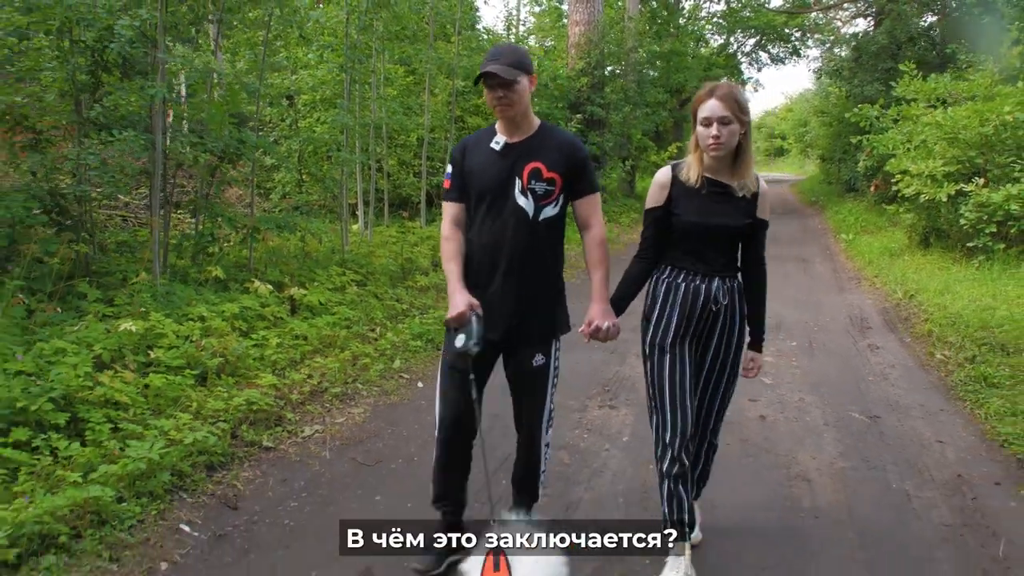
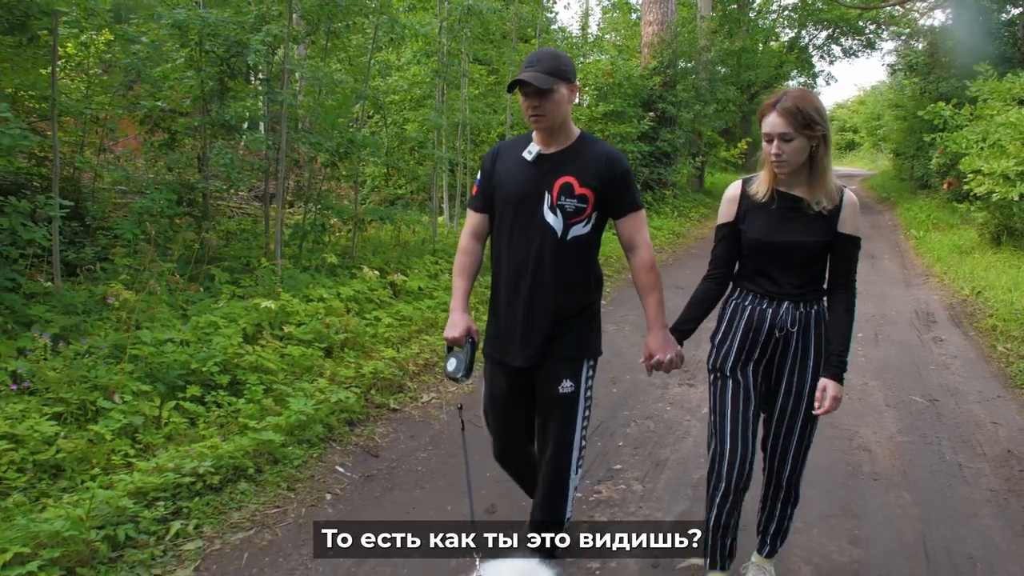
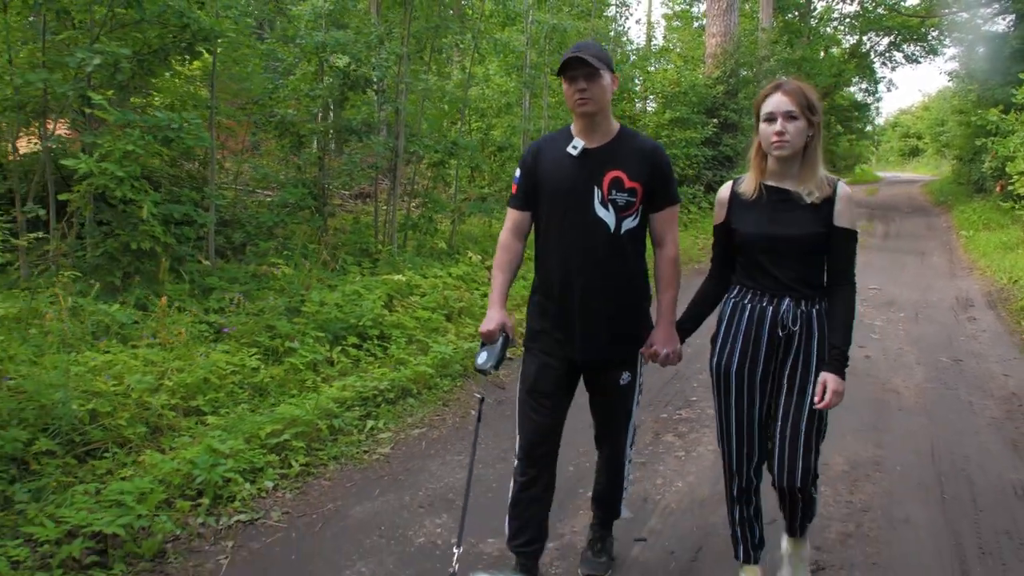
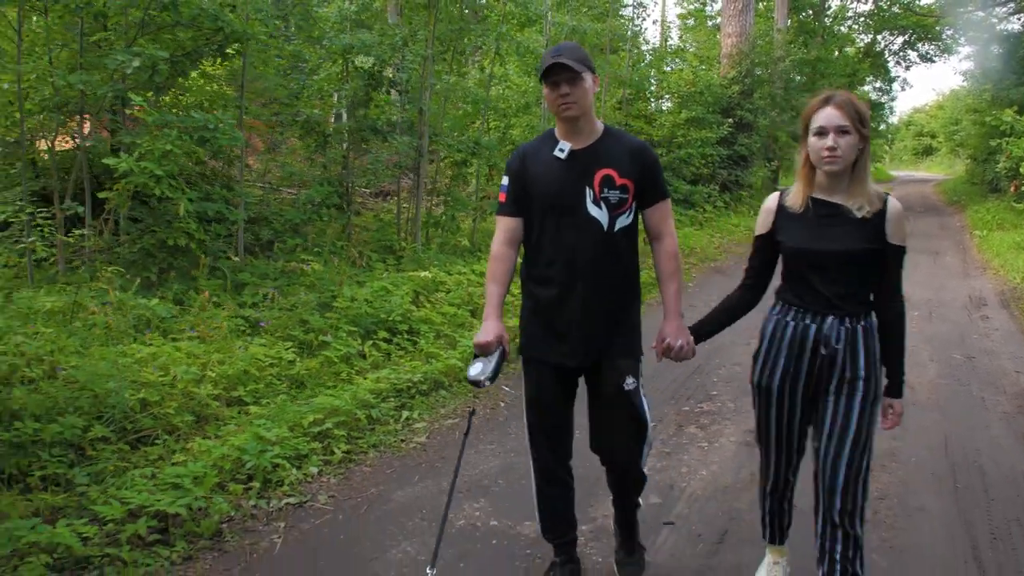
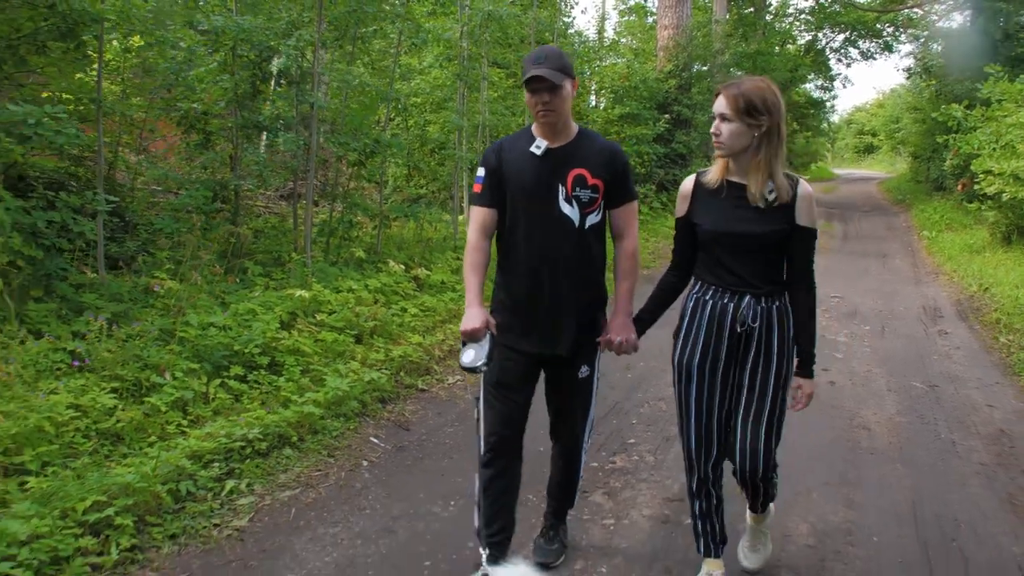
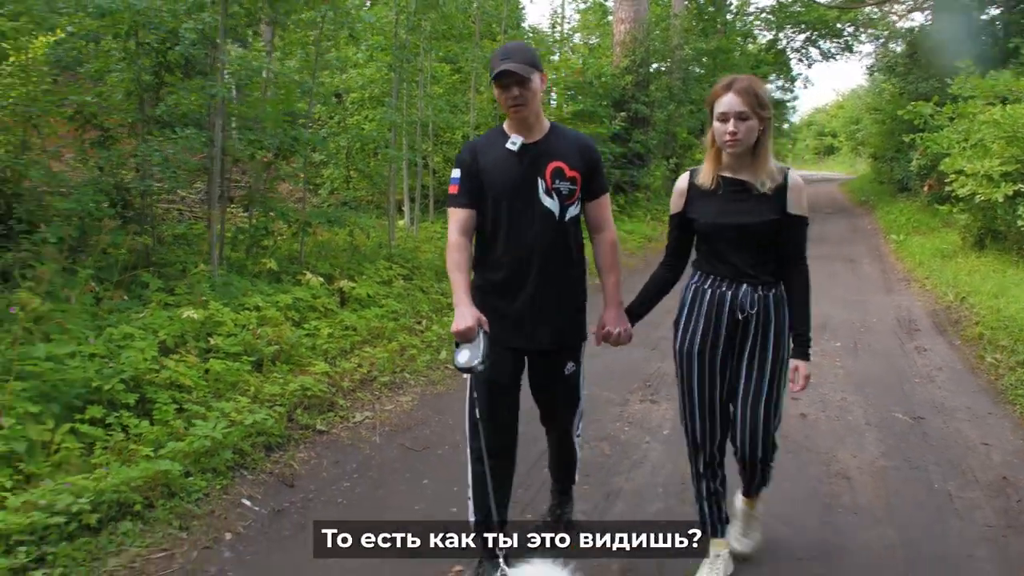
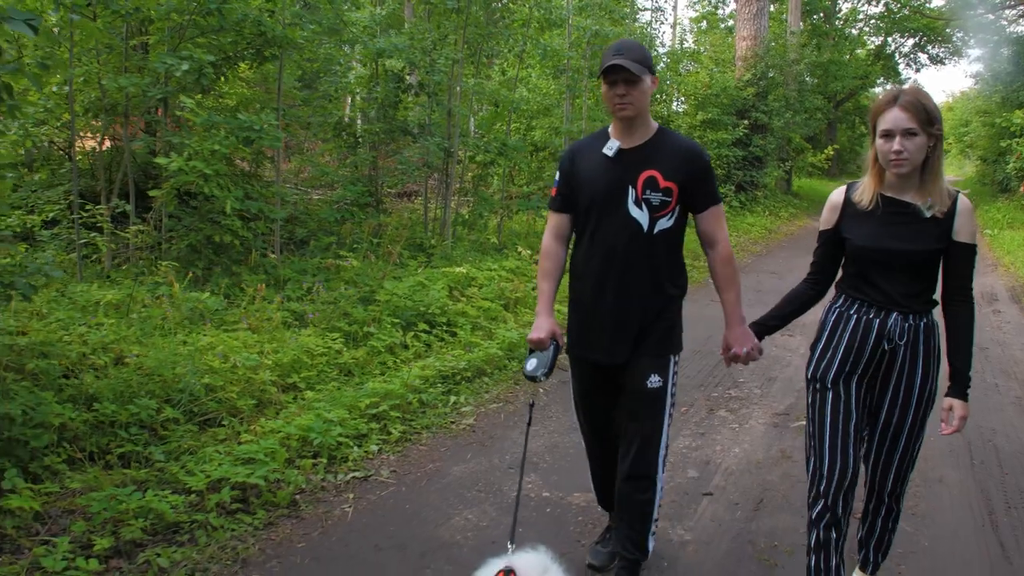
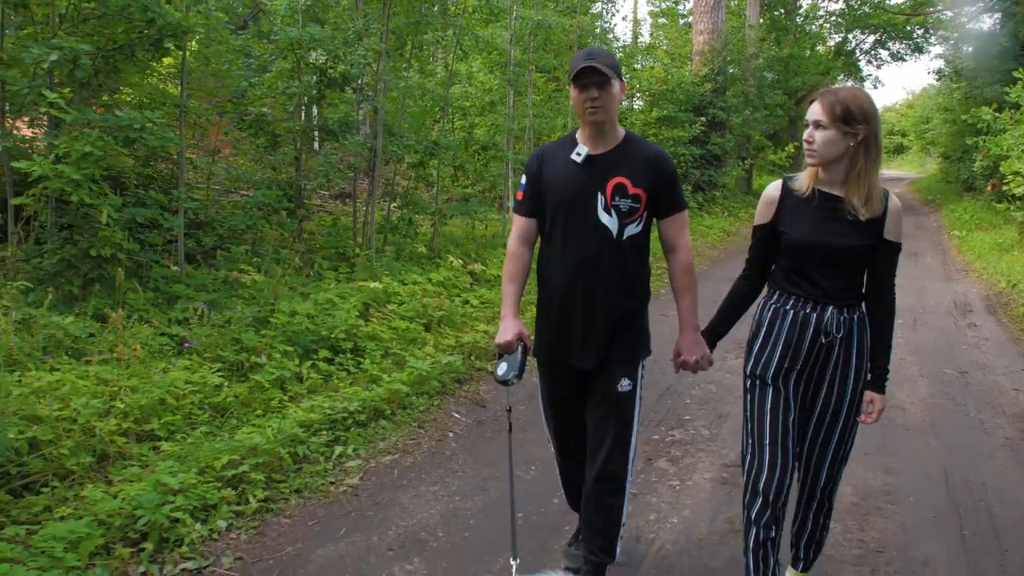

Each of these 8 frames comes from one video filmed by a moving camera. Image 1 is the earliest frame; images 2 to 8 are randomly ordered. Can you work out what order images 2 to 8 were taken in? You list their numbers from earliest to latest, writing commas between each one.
6, 2, 5, 8, 3, 4, 7
